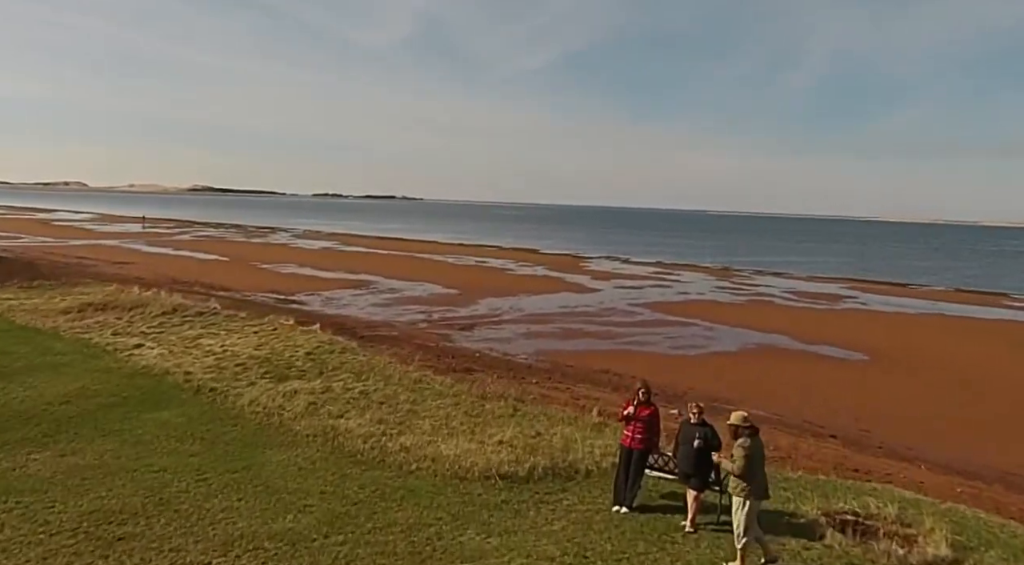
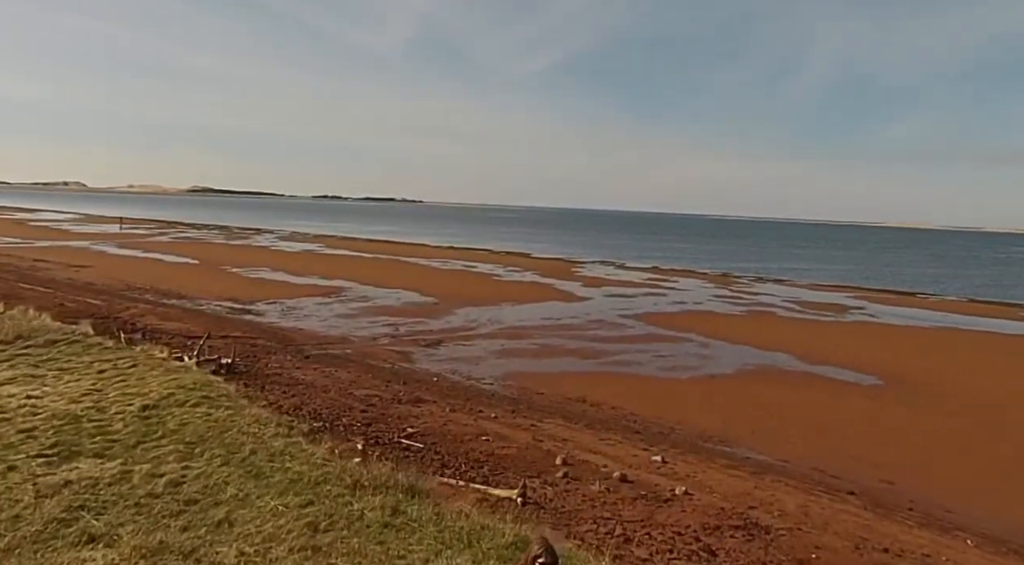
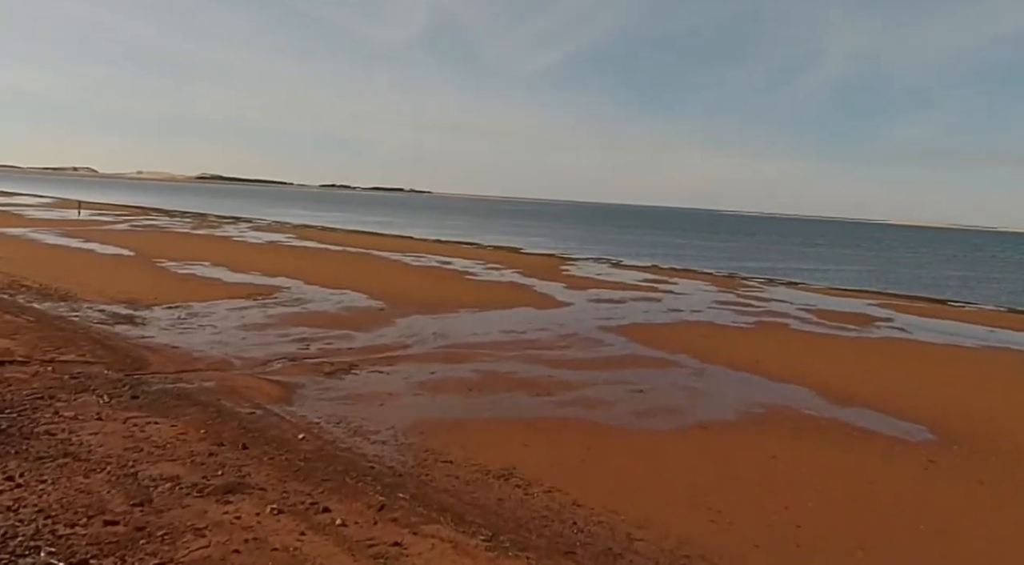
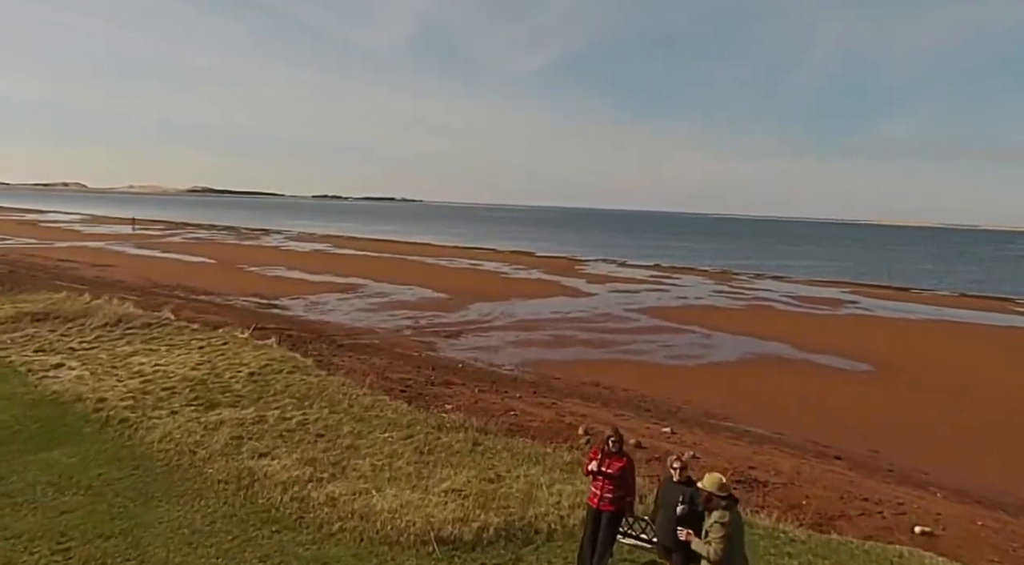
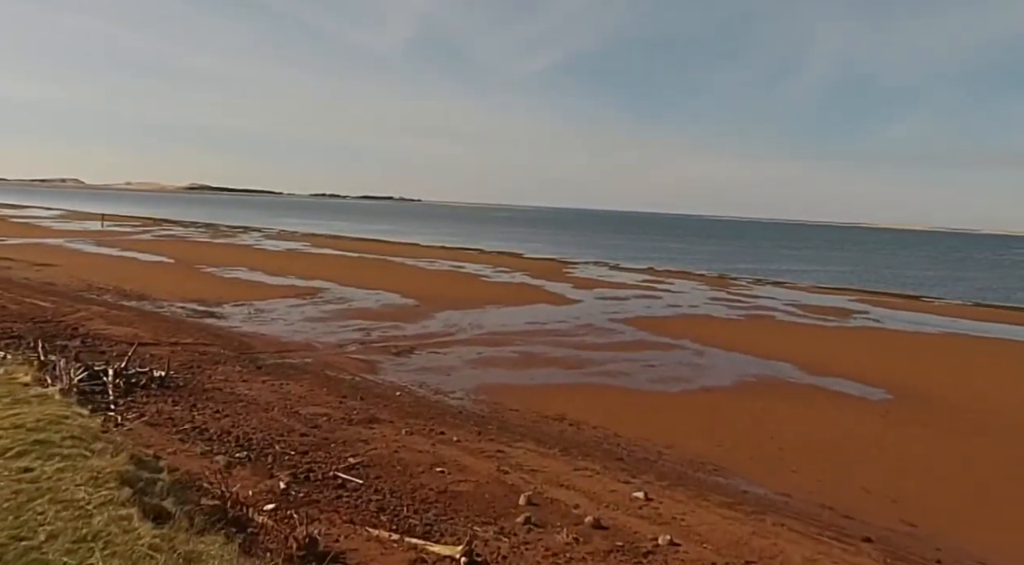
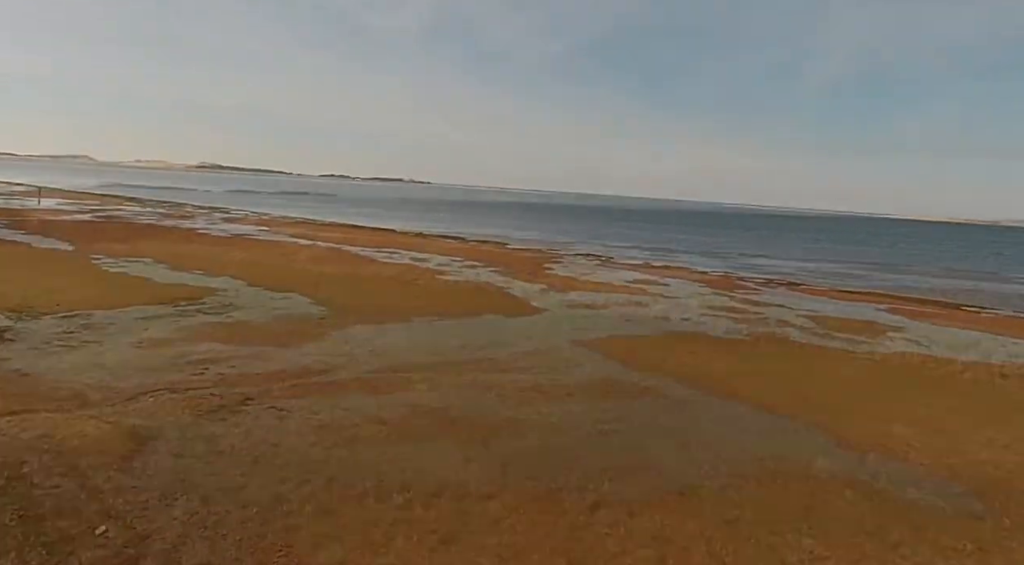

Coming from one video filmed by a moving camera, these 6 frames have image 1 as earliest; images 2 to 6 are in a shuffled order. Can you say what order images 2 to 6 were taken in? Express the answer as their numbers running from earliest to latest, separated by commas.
4, 2, 5, 3, 6
